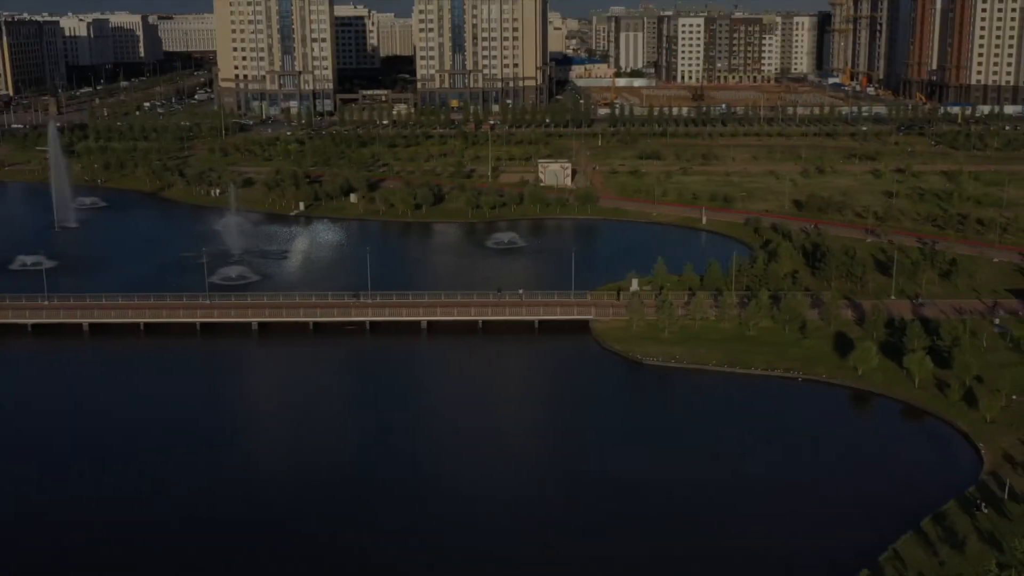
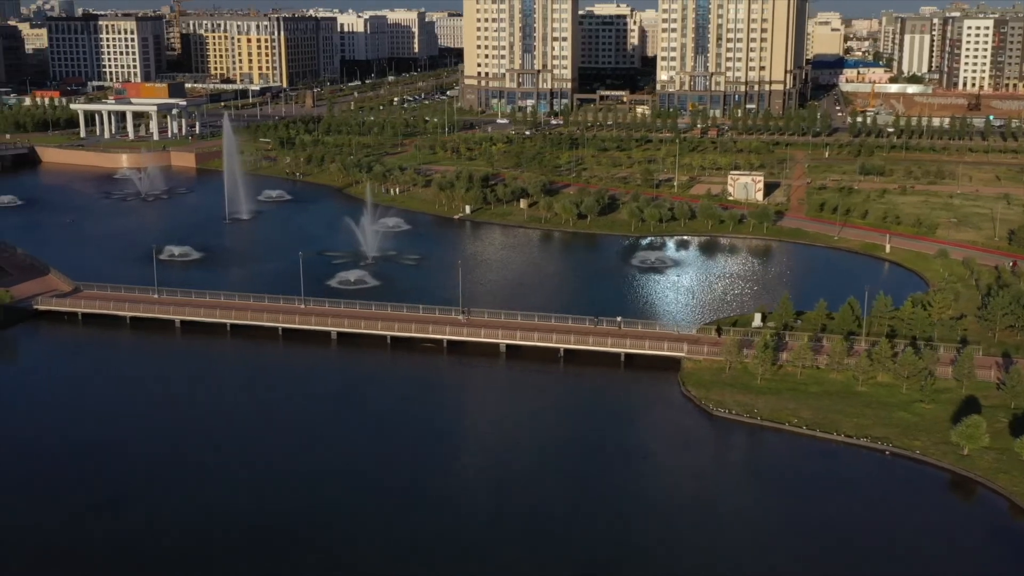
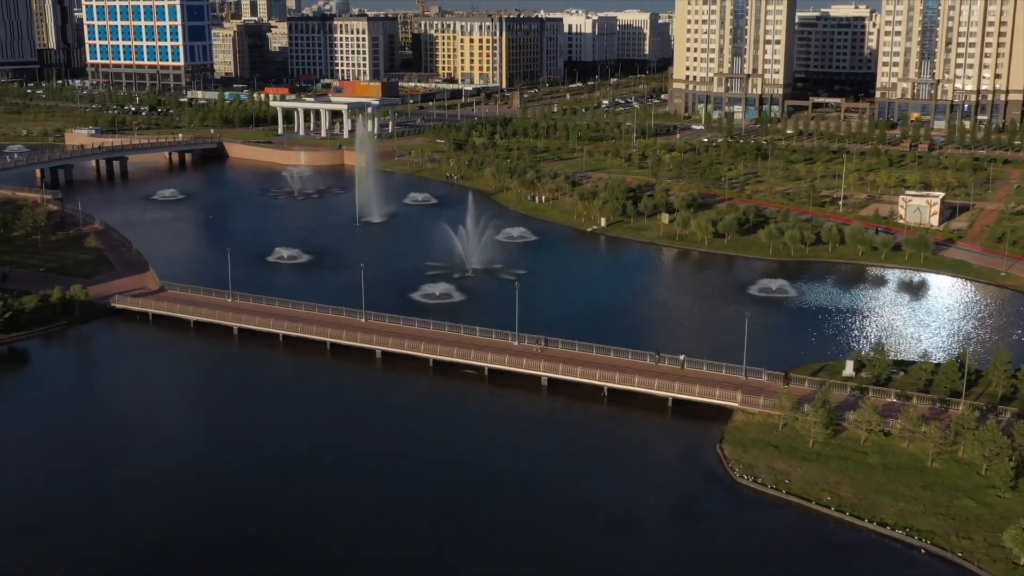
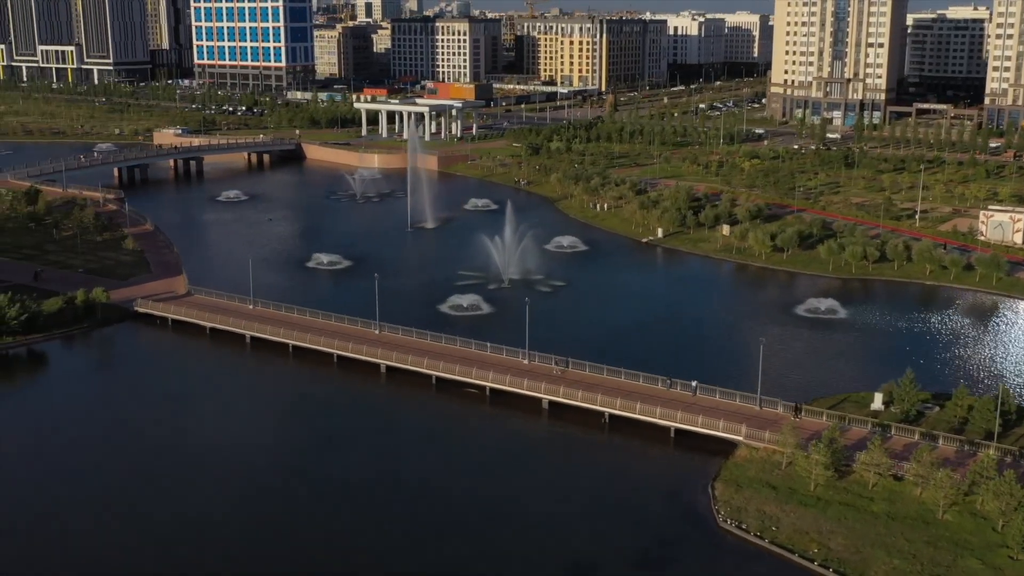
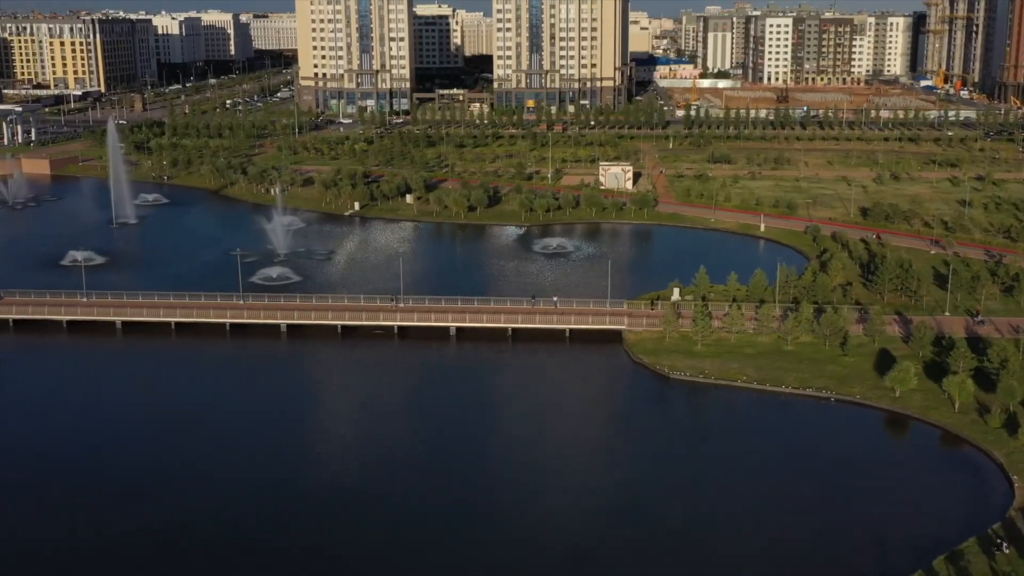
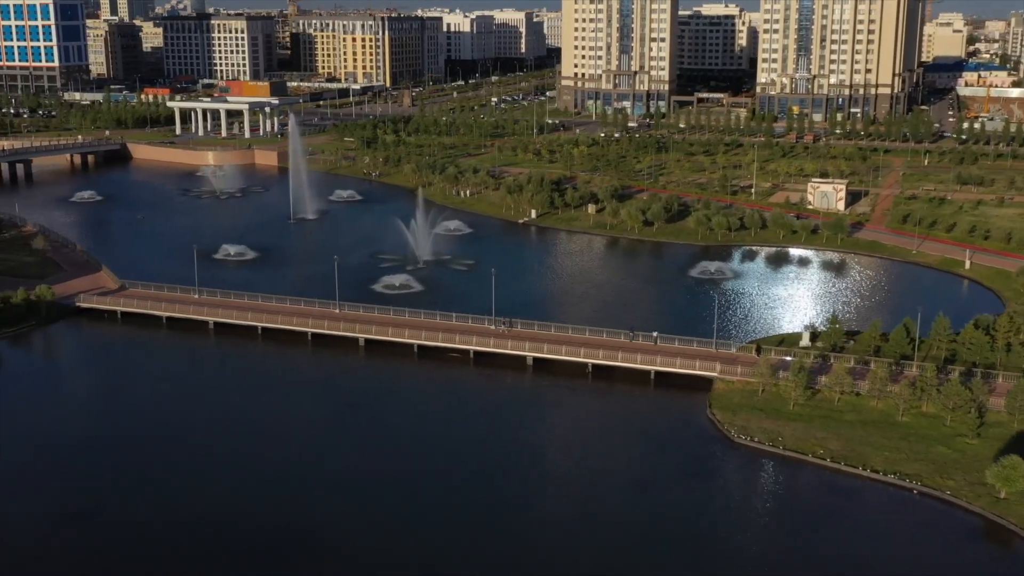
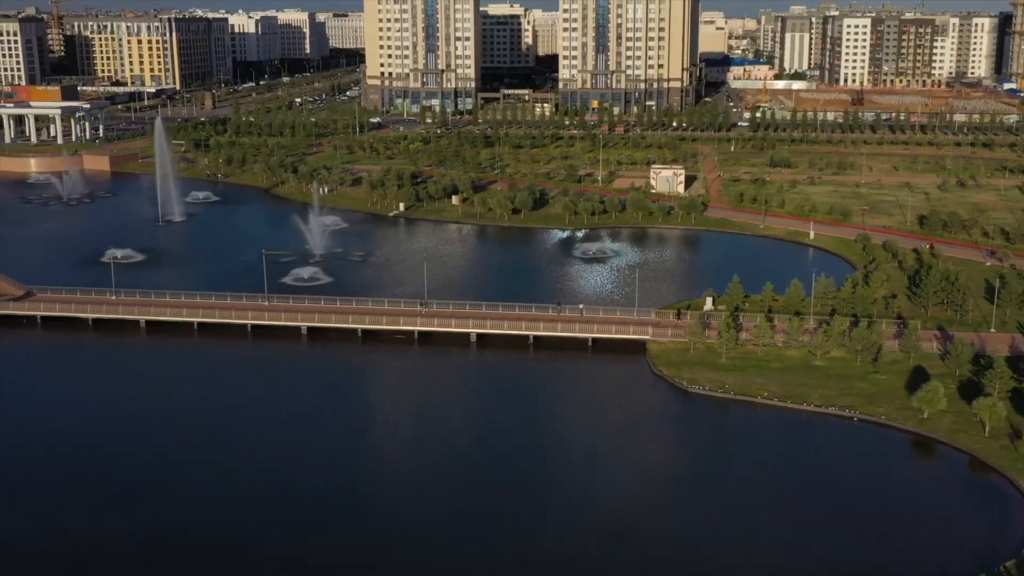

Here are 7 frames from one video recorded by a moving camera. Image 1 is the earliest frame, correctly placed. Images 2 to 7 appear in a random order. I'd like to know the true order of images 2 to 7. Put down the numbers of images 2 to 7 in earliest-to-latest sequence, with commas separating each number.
5, 7, 2, 6, 3, 4
